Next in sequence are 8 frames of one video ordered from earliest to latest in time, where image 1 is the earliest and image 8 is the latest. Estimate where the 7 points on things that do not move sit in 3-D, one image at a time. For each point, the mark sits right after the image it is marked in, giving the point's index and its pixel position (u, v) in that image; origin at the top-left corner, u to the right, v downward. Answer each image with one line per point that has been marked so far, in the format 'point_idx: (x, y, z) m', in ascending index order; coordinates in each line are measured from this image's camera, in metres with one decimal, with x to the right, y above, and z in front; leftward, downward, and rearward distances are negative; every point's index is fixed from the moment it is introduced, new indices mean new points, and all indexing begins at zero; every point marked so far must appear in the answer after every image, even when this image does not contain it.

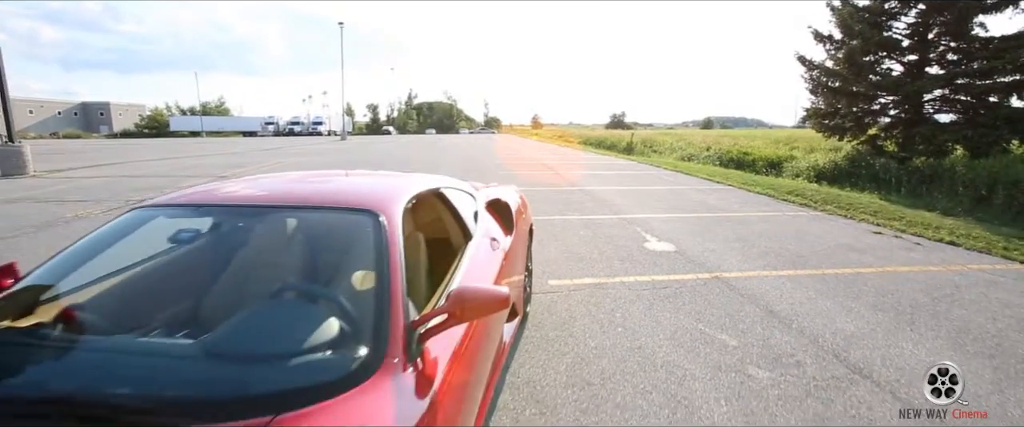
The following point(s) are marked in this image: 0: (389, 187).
0: (-0.6, +0.2, +2.5) m
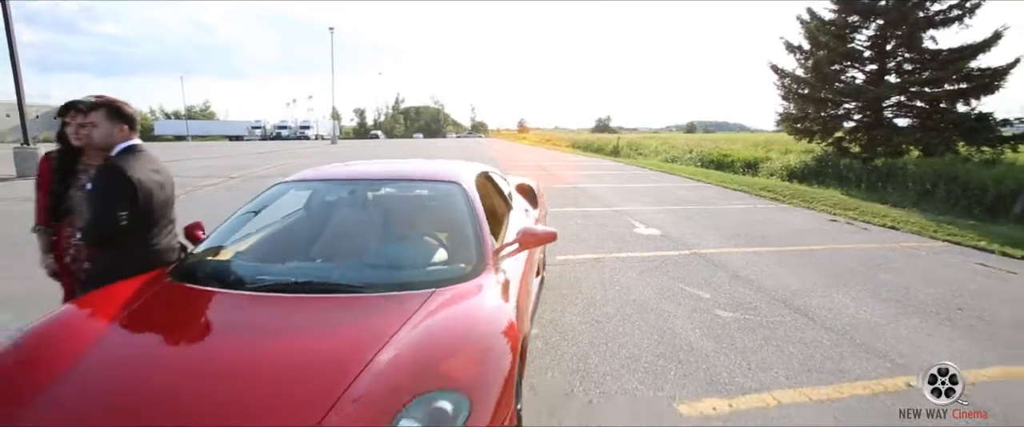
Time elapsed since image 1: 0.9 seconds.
0: (-0.4, +0.3, +3.4) m
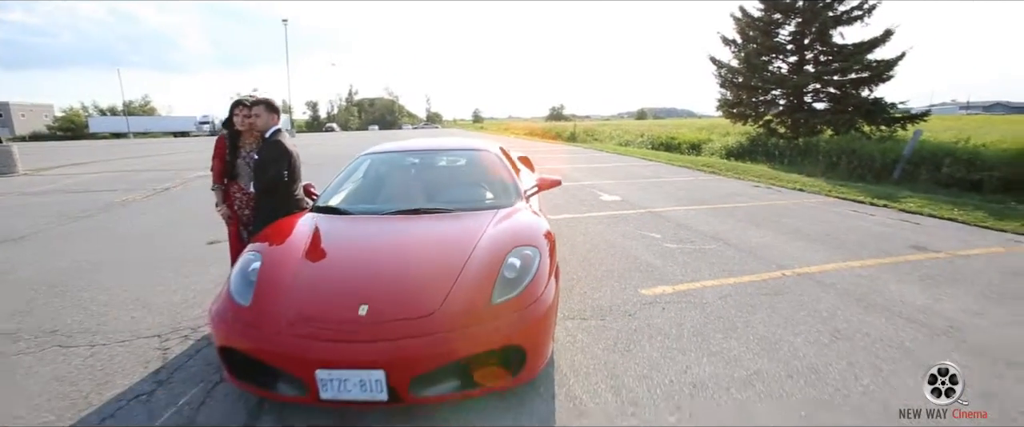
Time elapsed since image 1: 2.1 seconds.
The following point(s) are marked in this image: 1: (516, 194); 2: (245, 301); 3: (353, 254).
0: (-0.3, +0.7, +4.6) m
1: (0.0, +0.2, +3.8) m
2: (-1.4, -0.5, +2.5) m
3: (-0.9, -0.2, +2.8) m
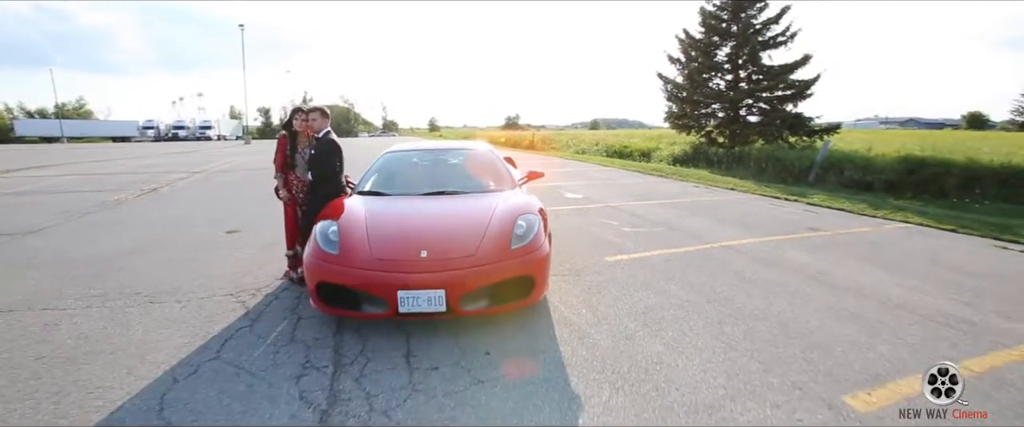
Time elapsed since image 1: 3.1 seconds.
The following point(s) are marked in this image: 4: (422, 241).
0: (-0.4, +0.8, +5.7) m
1: (0.0, +0.3, +4.9) m
2: (-1.3, -0.3, +3.5) m
3: (-0.9, -0.1, +3.8) m
4: (-0.7, -0.2, +3.5) m
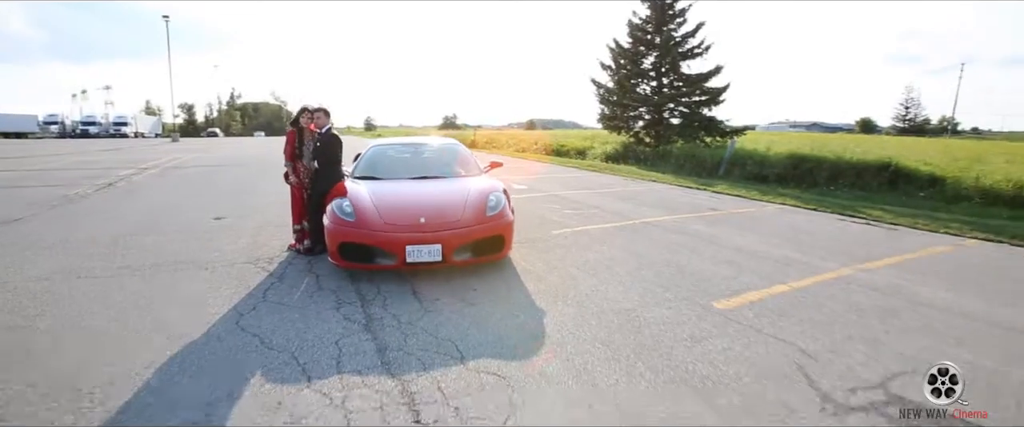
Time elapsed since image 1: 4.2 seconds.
0: (-1.0, +1.0, +6.8) m
1: (-0.4, +0.6, +6.1) m
2: (-1.5, -0.1, +4.5) m
3: (-1.2, +0.2, +4.9) m
4: (-0.9, 0.0, +4.6) m
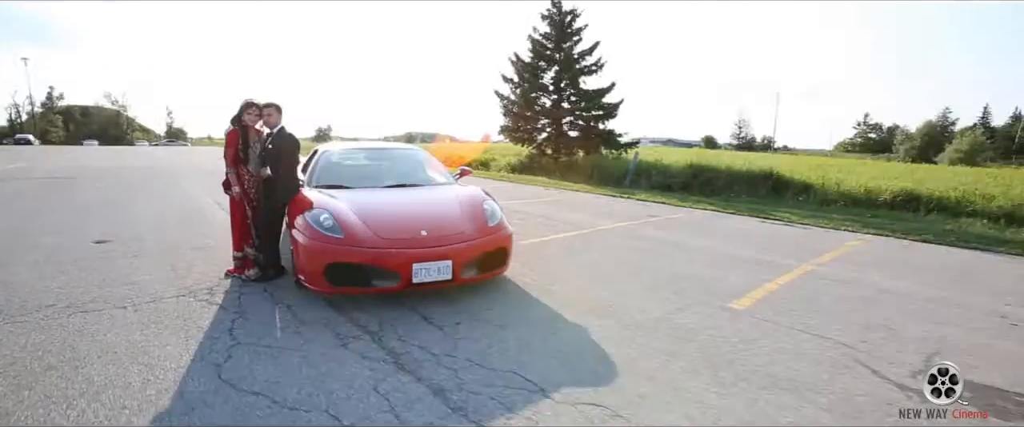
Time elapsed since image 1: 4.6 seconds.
0: (-1.5, +0.9, +6.2) m
1: (-0.7, +0.4, +5.6) m
2: (-1.4, -0.2, +3.8) m
3: (-1.1, 0.0, +4.2) m
4: (-0.8, -0.1, +4.0) m
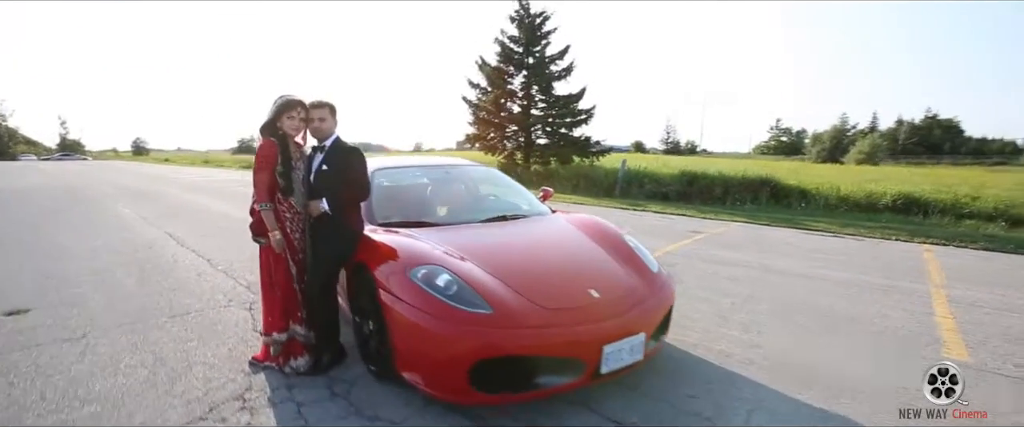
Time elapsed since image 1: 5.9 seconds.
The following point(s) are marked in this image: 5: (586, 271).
0: (-0.6, +0.5, +4.7) m
1: (+0.2, +0.1, +4.3) m
2: (-0.2, -0.5, +2.4) m
3: (0.0, -0.3, +2.9) m
4: (+0.3, -0.4, +2.7) m
5: (+0.4, -0.3, +2.8) m
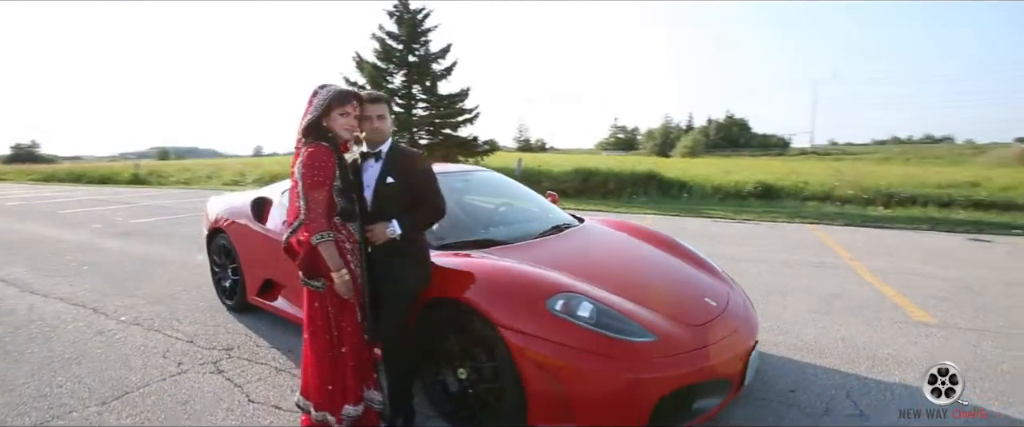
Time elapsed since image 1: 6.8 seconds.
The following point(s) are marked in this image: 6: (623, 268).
0: (-0.6, +0.4, +4.2) m
1: (+0.3, +0.1, +3.9) m
2: (+0.5, -0.5, +2.0) m
3: (+0.5, -0.3, +2.5) m
4: (+0.9, -0.4, +2.5) m
5: (+1.0, -0.4, +2.6) m
6: (+0.6, -0.3, +2.6) m
